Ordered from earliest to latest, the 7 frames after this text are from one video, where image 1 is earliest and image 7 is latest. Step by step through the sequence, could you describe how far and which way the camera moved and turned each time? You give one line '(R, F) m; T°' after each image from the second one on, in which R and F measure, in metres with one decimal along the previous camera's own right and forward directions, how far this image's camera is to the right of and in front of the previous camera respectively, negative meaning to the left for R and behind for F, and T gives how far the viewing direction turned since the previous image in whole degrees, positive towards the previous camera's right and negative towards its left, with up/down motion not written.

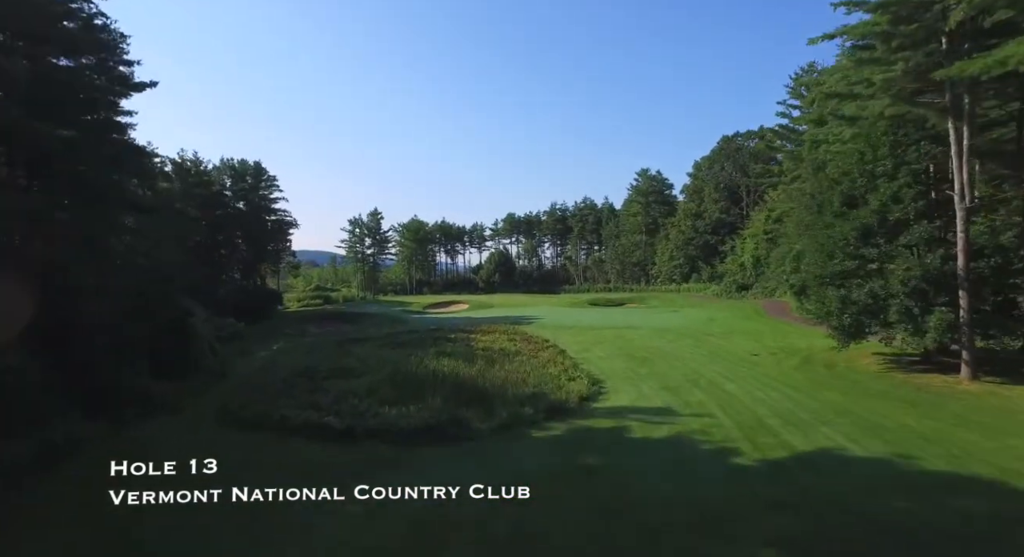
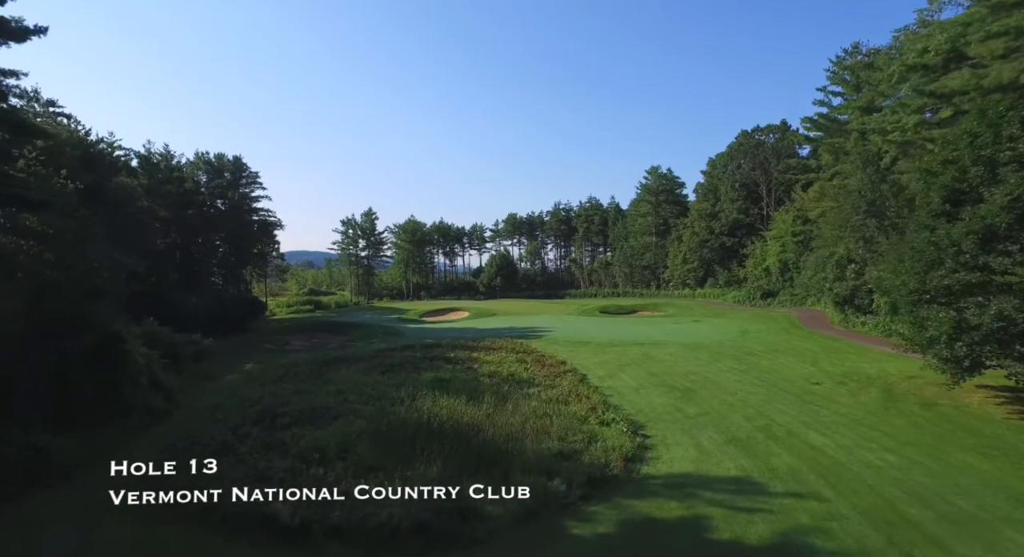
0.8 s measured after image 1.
(-0.4, +3.1) m; 0°
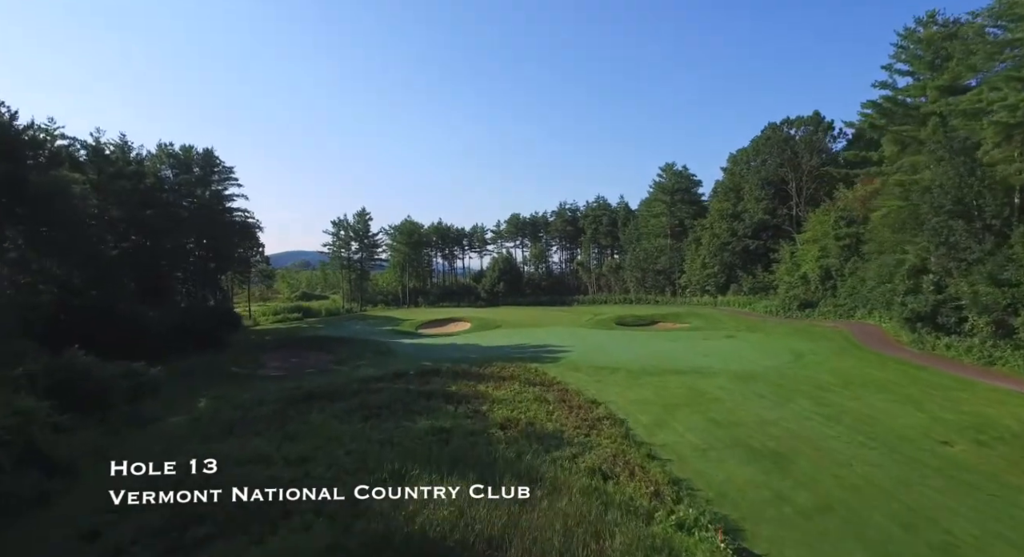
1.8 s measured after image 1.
(-0.5, +3.8) m; 0°
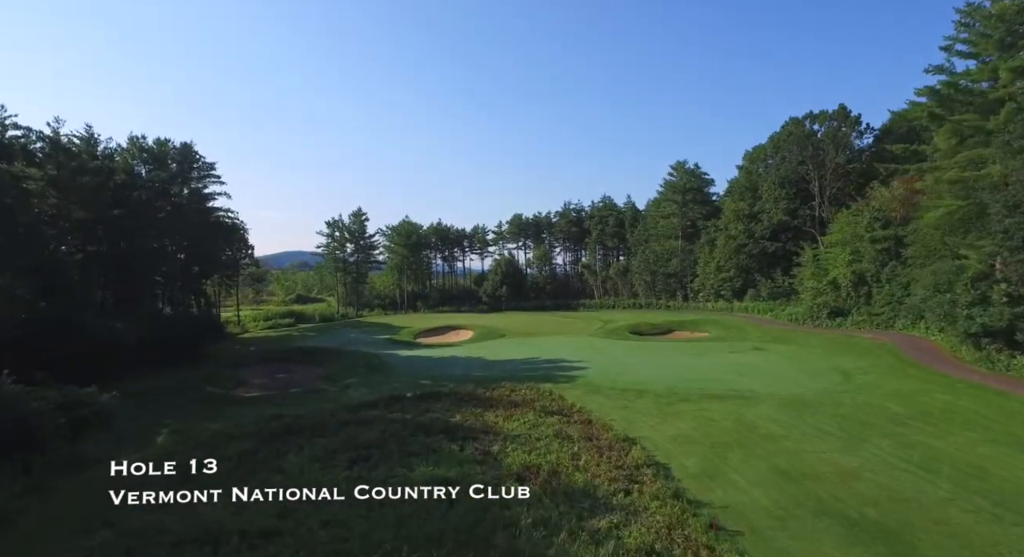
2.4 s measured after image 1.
(-0.4, +2.4) m; 0°
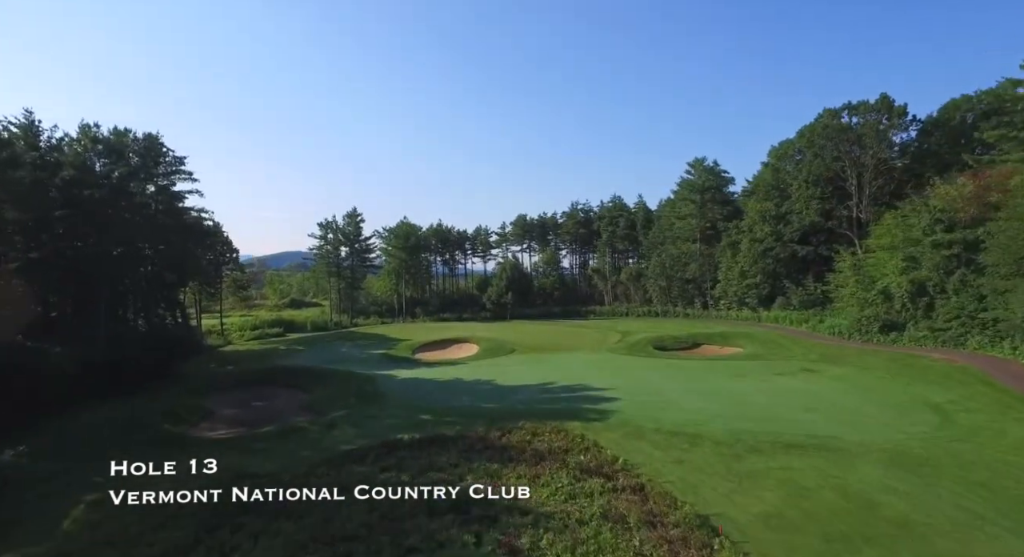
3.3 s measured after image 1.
(-0.6, +3.4) m; 0°
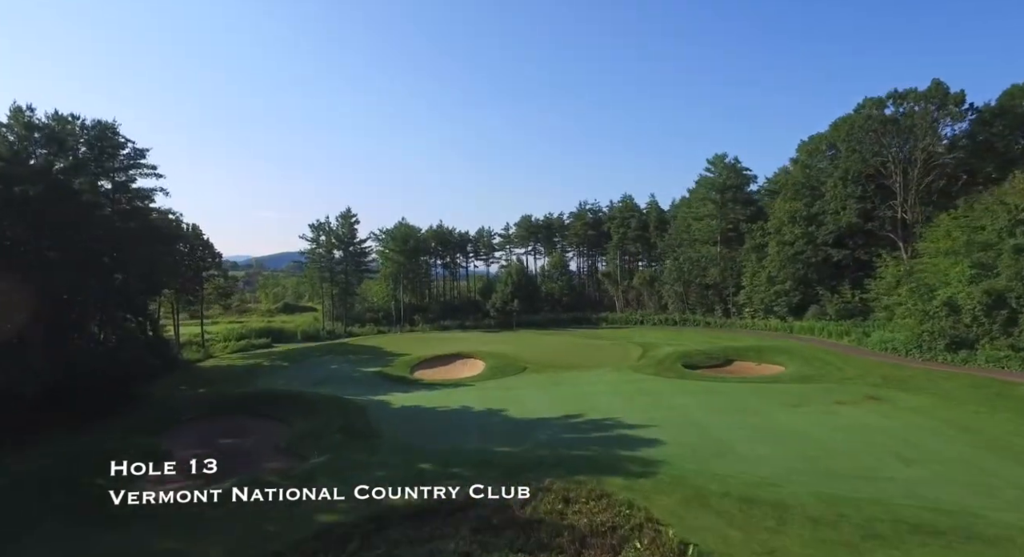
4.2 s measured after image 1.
(-0.5, +3.3) m; 0°
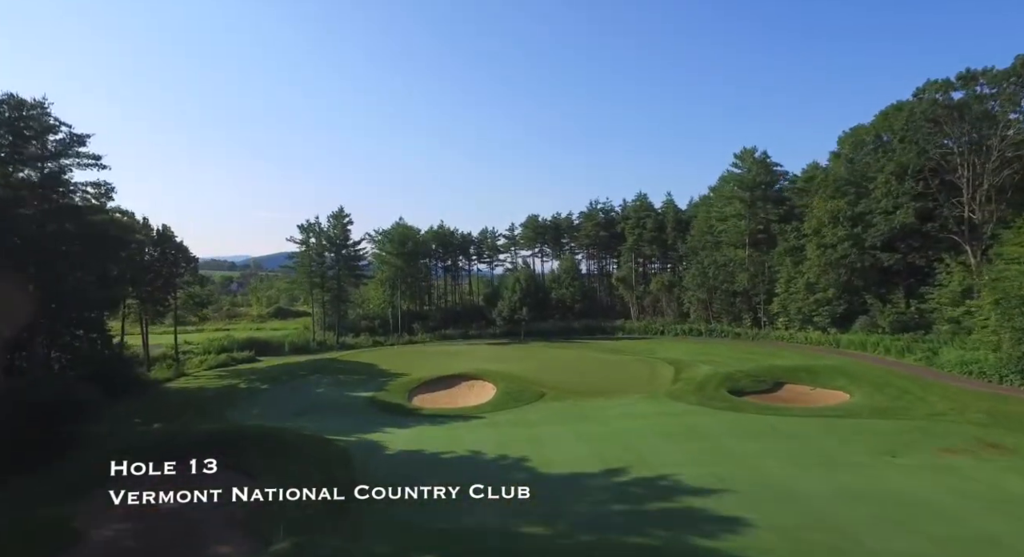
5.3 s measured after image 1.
(-0.6, +3.8) m; 0°
